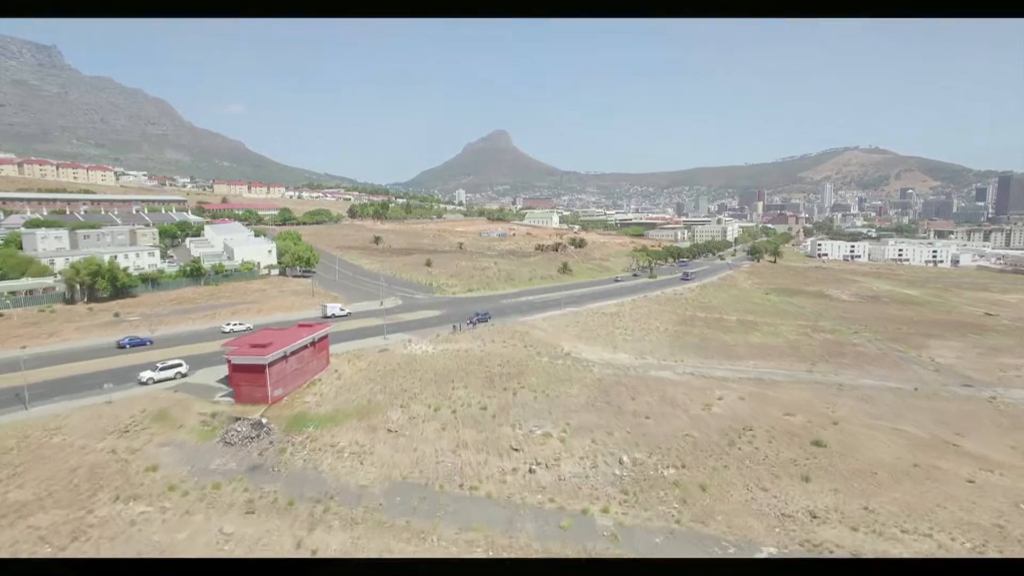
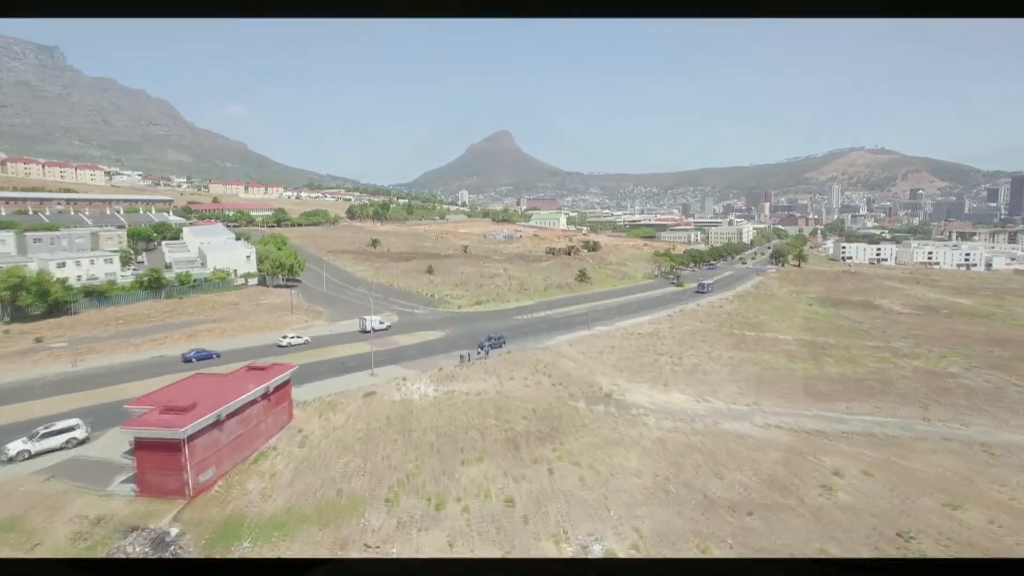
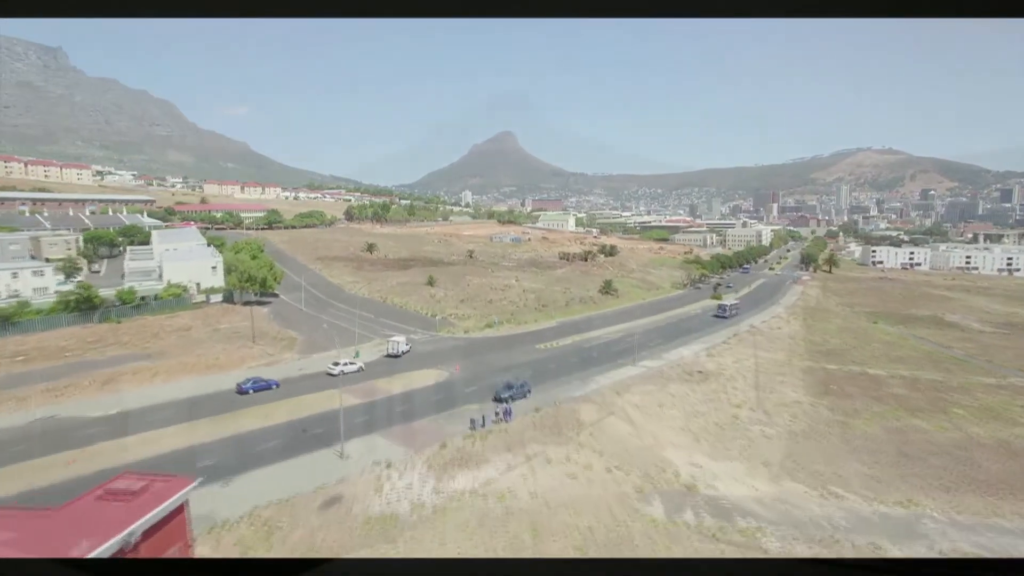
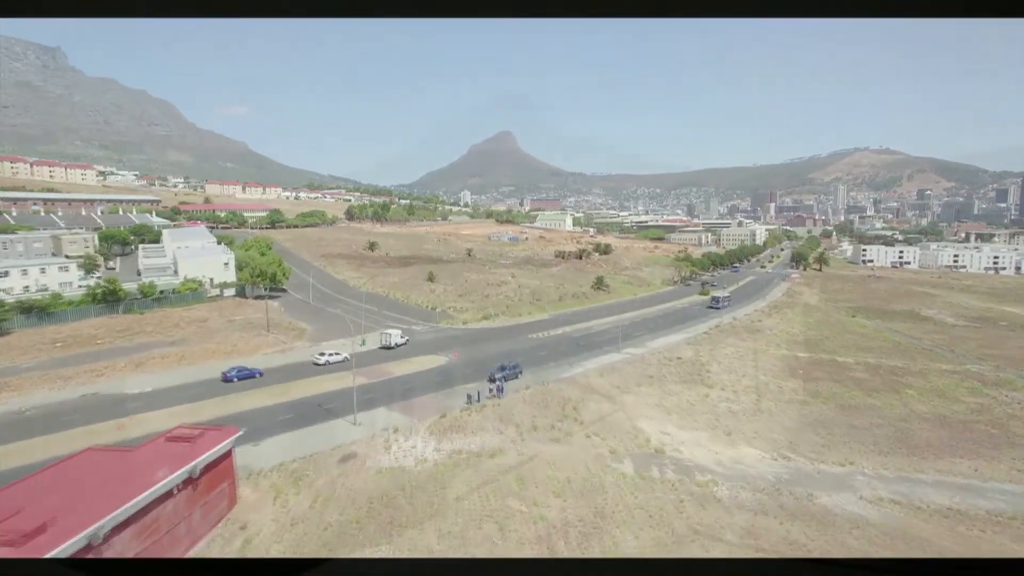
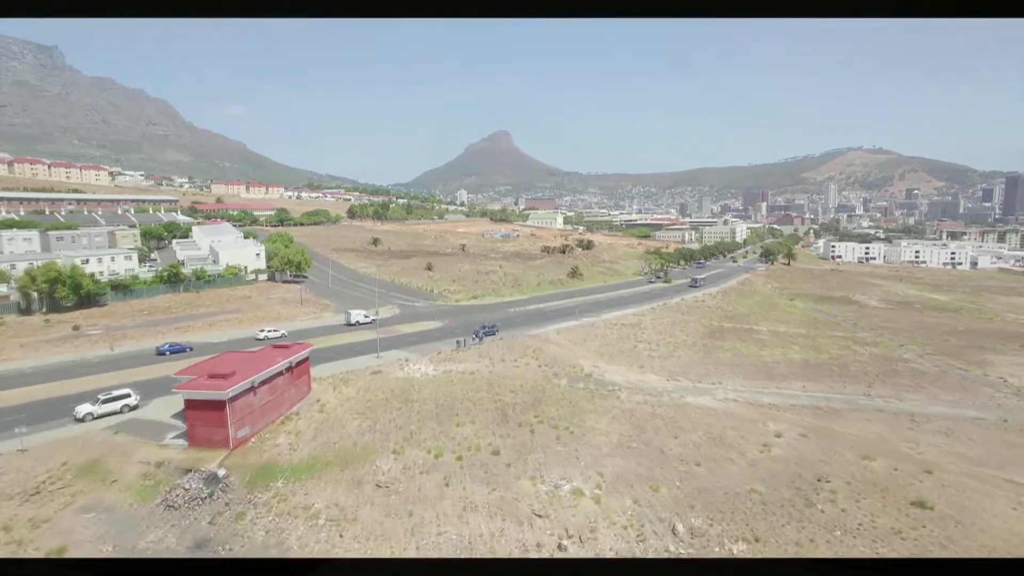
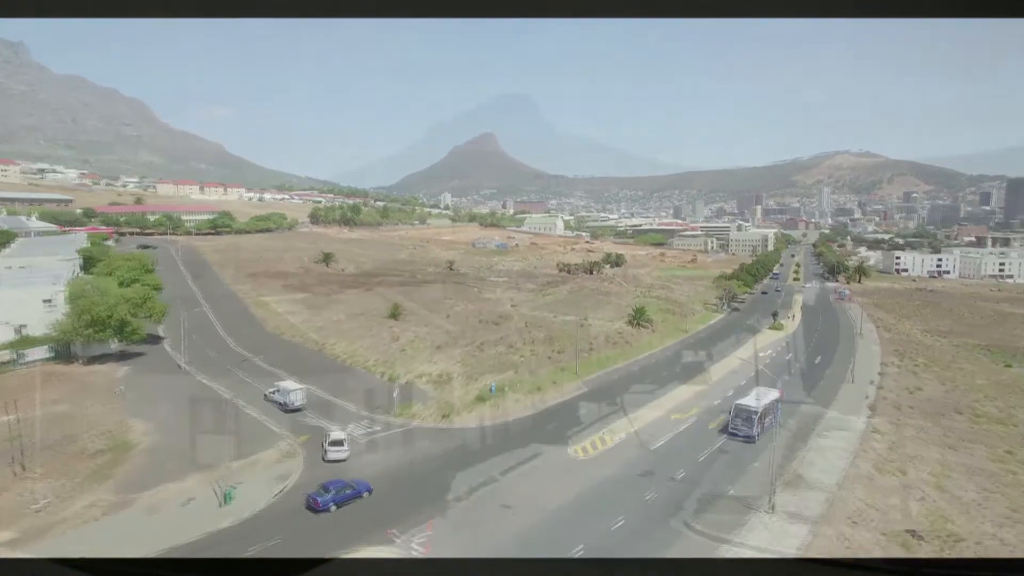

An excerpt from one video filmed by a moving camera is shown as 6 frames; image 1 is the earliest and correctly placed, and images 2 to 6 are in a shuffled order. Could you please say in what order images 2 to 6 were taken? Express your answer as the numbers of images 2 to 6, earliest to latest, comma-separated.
5, 2, 4, 3, 6
